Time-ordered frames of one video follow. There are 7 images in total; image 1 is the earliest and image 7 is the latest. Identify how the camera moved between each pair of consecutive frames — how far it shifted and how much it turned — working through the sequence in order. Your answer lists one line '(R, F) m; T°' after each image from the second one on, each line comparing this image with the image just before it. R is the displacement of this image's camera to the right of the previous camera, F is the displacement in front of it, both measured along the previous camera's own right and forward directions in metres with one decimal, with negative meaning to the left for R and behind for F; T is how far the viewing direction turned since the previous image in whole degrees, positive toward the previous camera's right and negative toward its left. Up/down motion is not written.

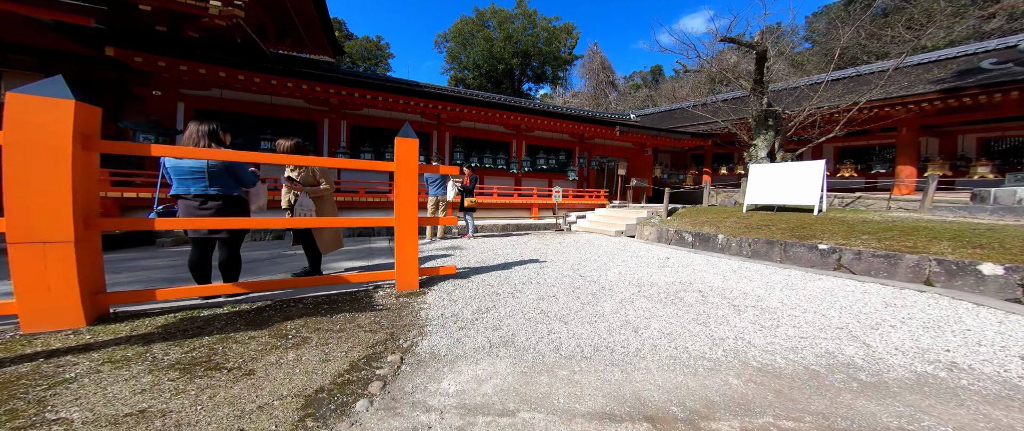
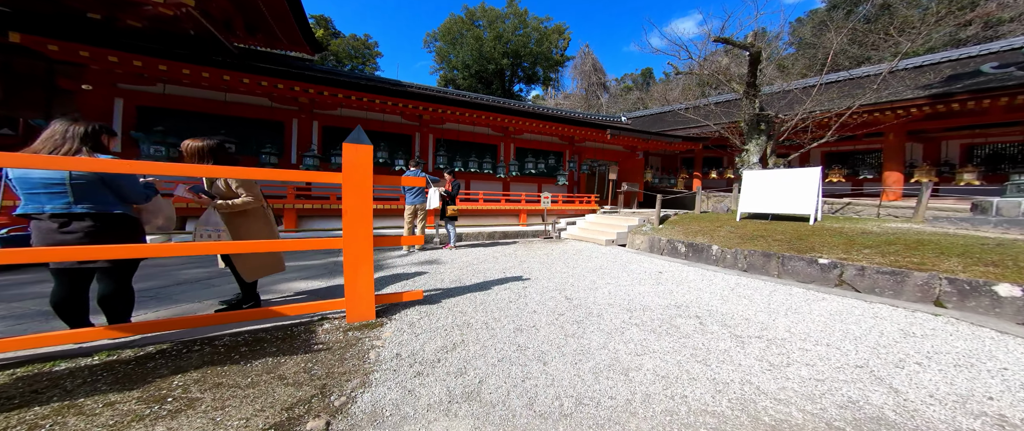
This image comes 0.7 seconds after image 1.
(+0.1, +0.4) m; +2°
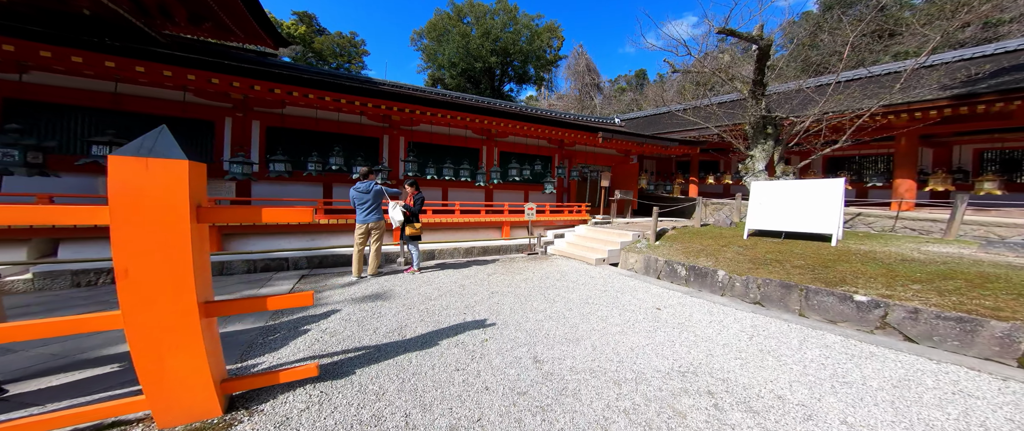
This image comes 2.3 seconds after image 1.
(+0.3, +0.8) m; +1°
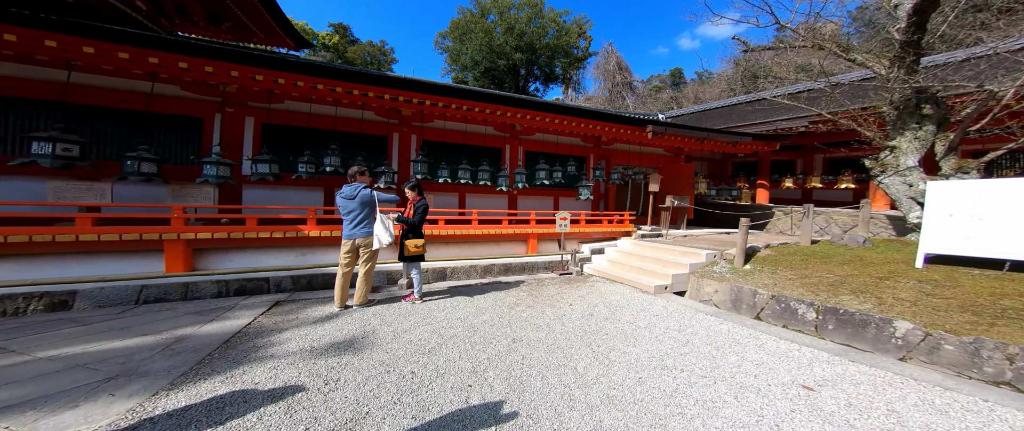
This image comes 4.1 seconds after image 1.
(0.0, +1.3) m; -5°
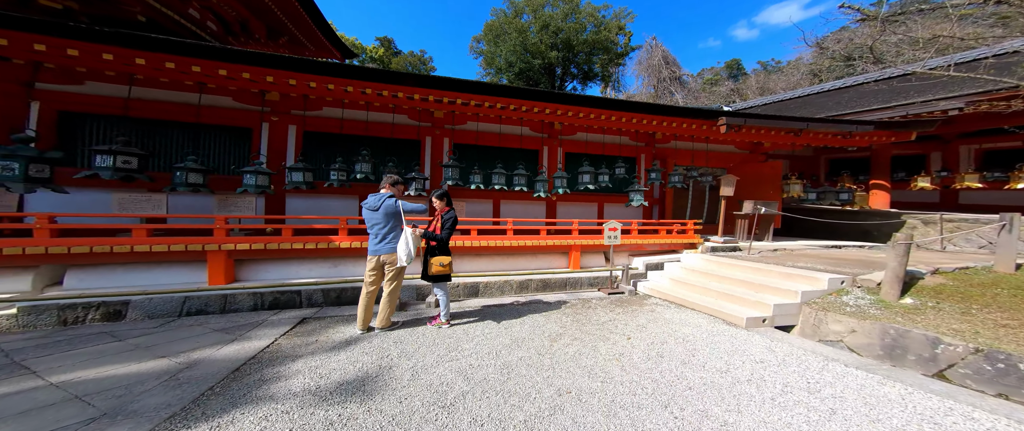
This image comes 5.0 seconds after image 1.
(0.0, +0.6) m; -8°
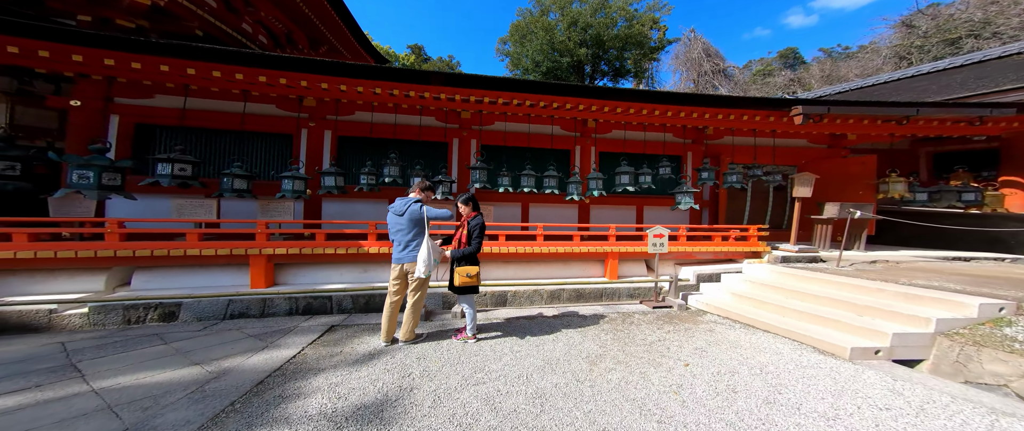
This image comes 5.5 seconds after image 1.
(0.0, +0.3) m; -7°
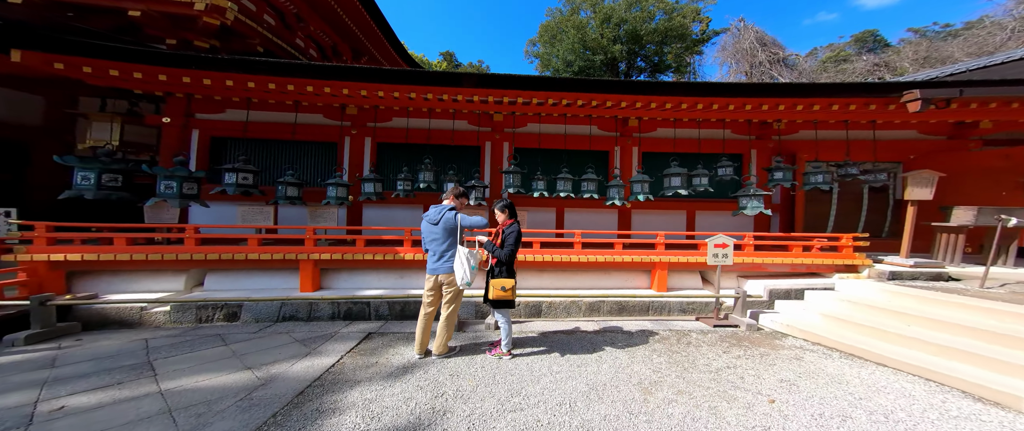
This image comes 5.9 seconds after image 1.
(-0.1, +0.3) m; -8°
